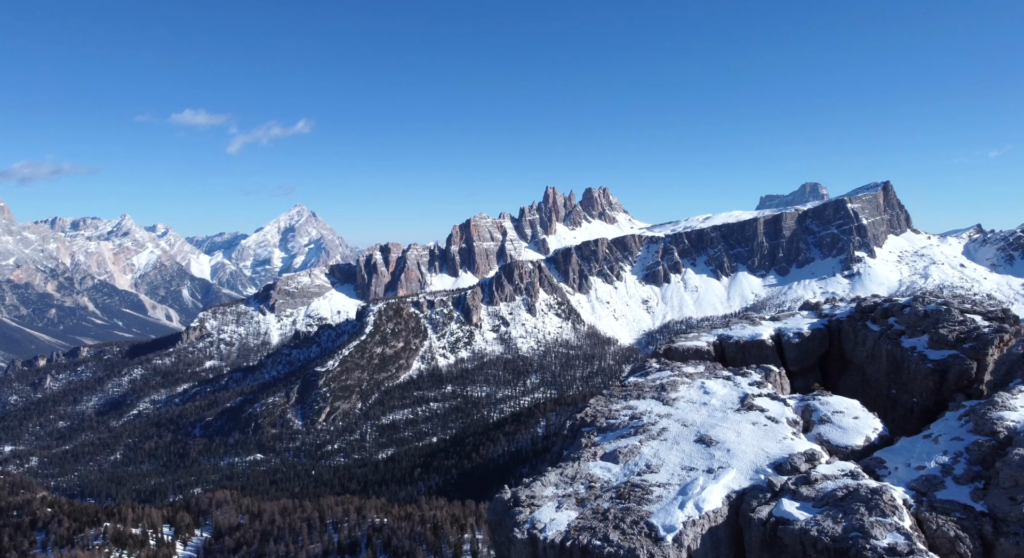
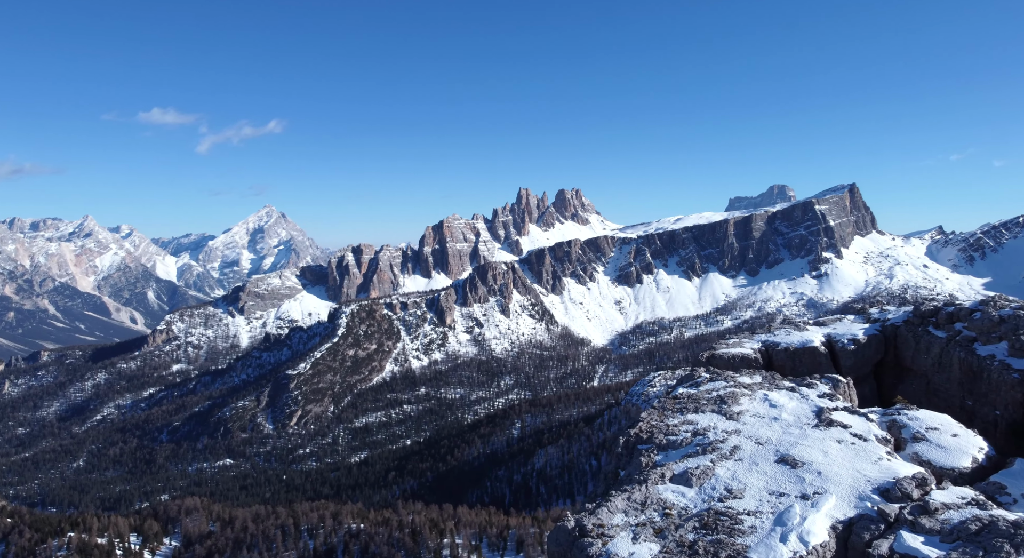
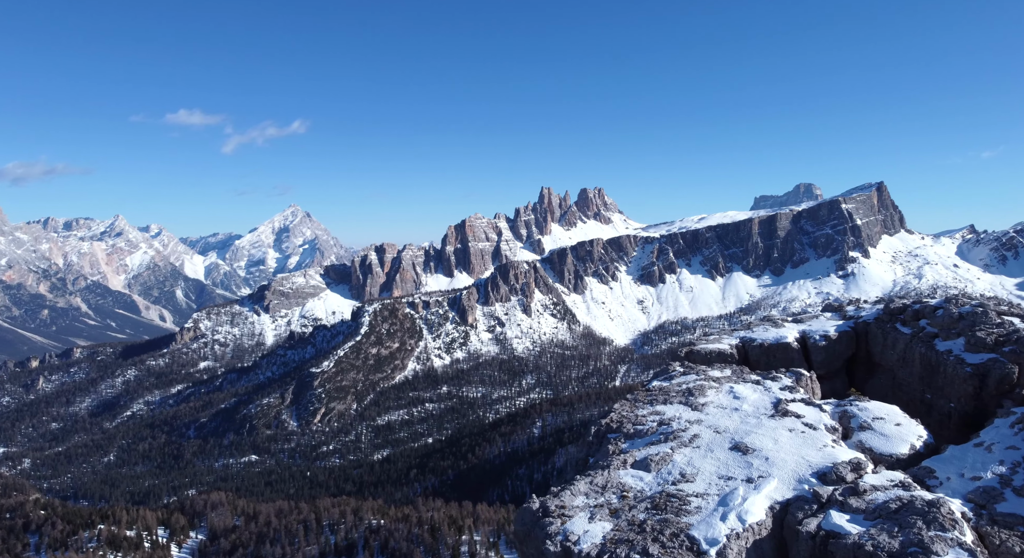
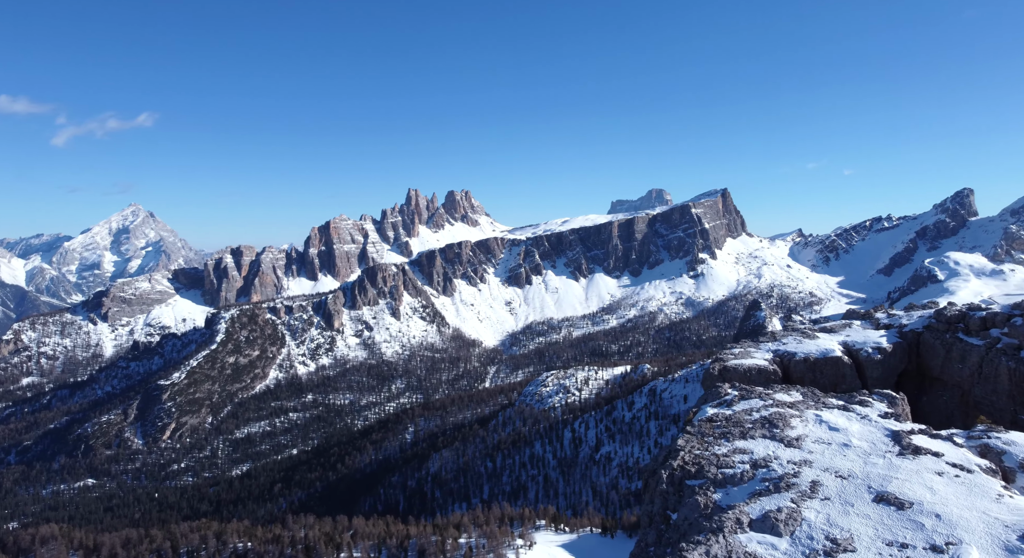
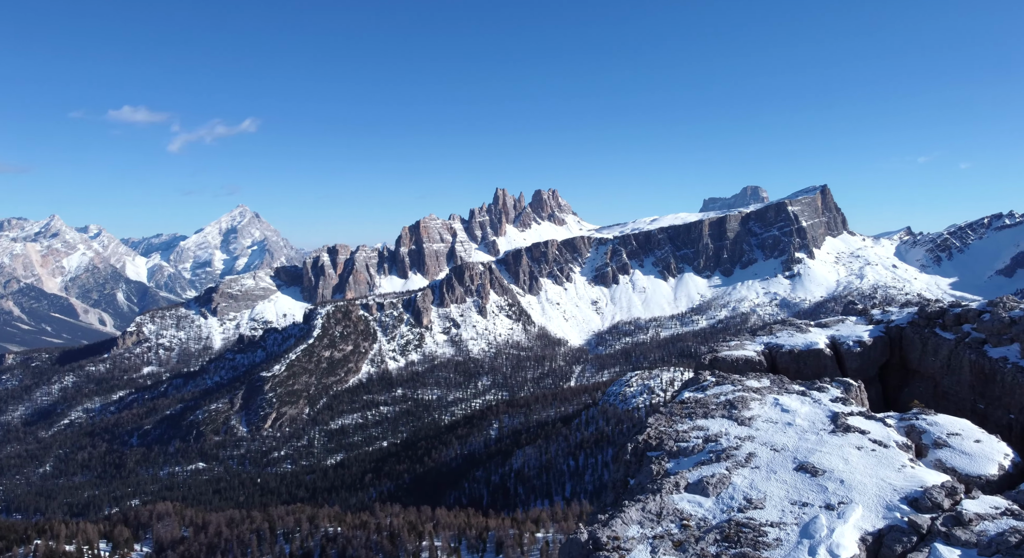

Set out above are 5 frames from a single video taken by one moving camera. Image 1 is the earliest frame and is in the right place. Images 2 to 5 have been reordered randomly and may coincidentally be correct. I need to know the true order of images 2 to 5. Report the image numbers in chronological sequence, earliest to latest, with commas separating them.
3, 2, 5, 4
